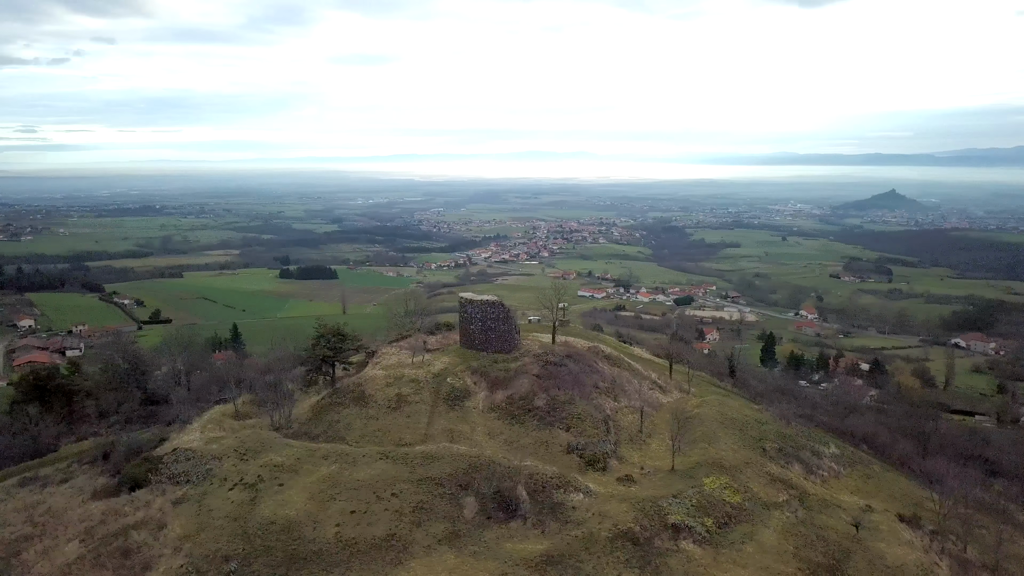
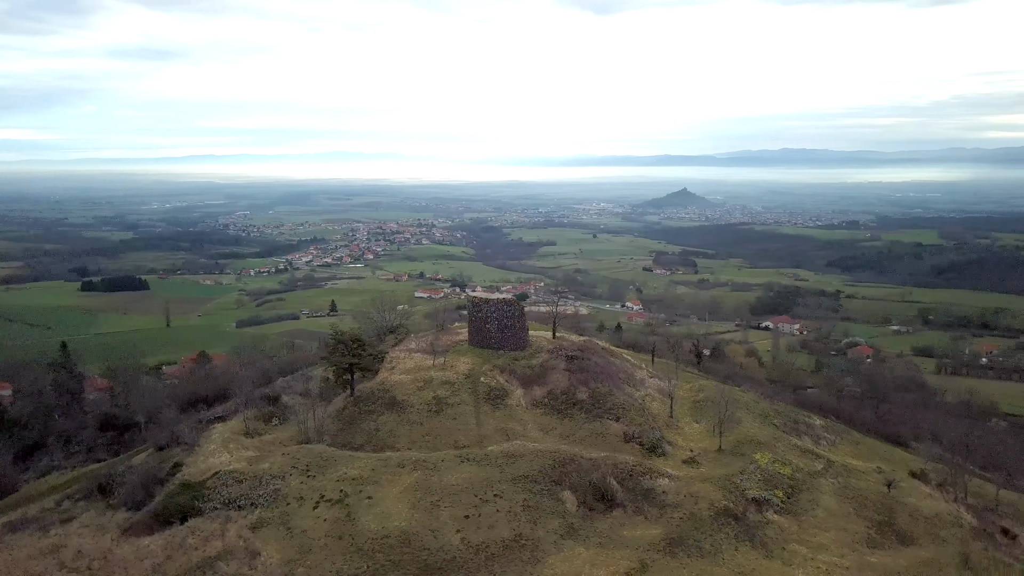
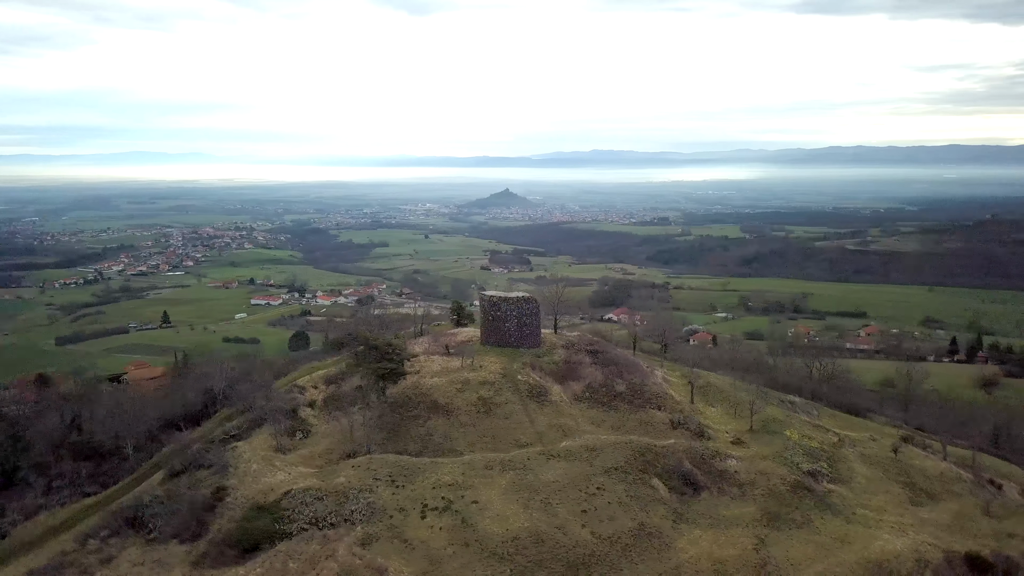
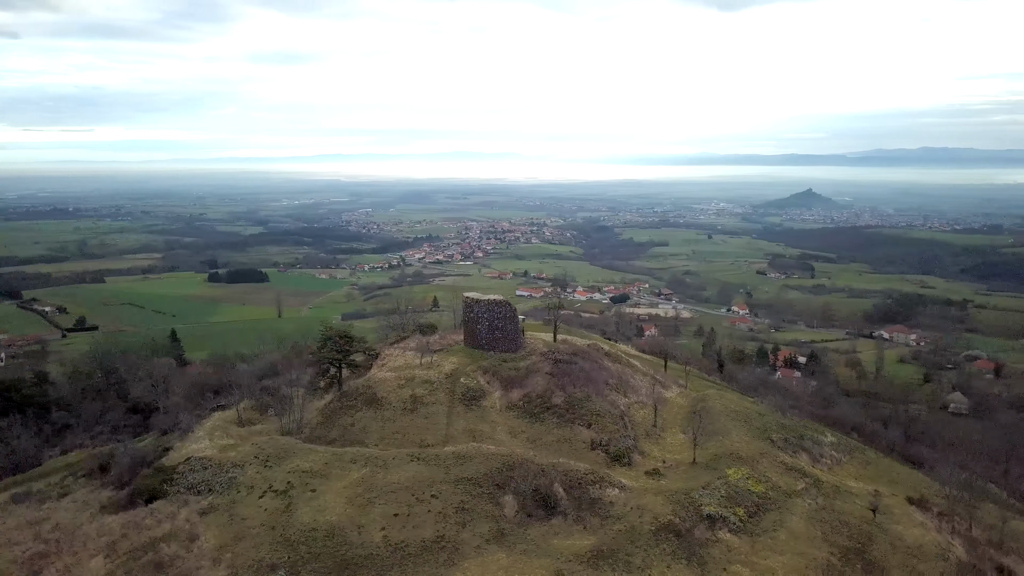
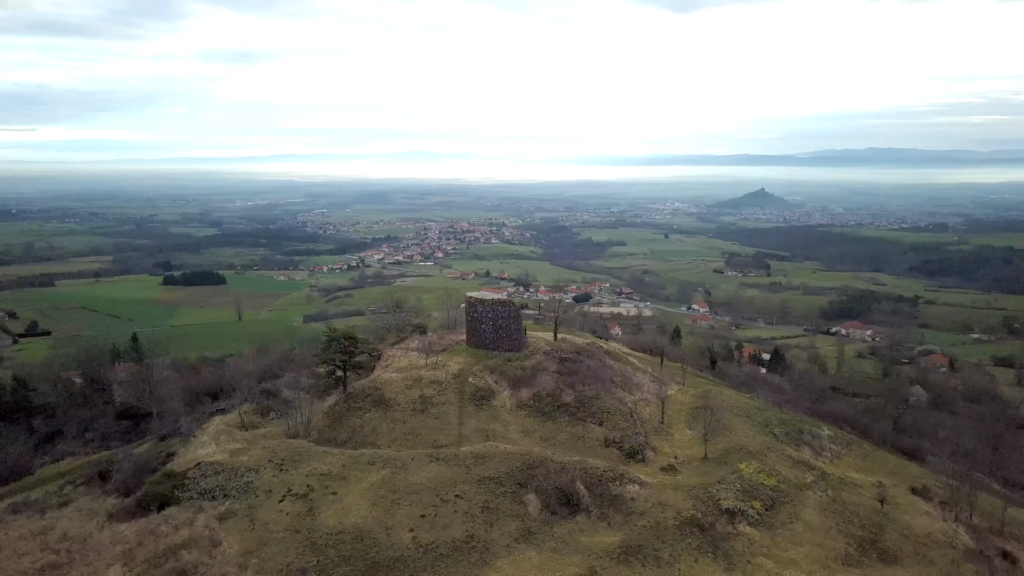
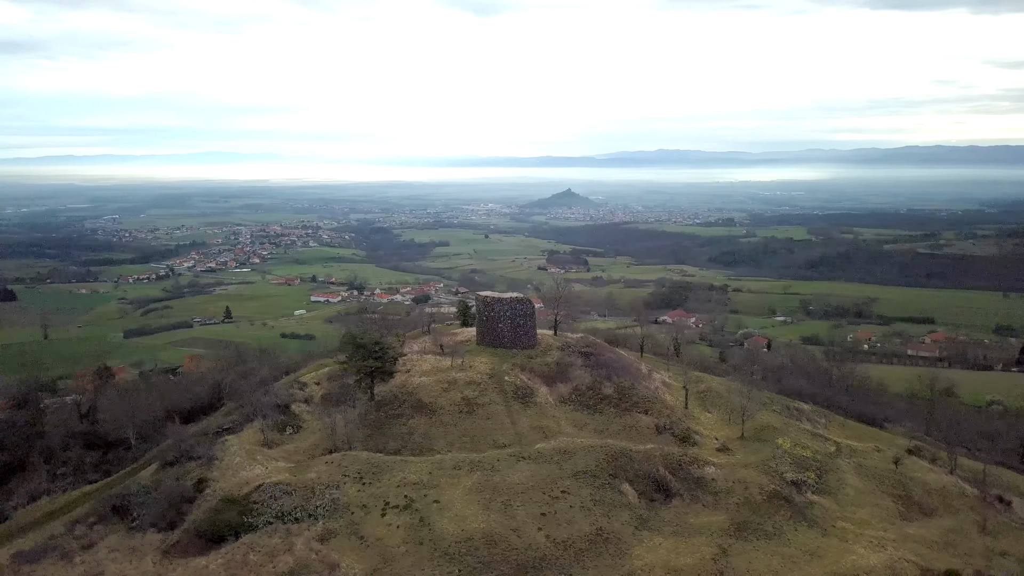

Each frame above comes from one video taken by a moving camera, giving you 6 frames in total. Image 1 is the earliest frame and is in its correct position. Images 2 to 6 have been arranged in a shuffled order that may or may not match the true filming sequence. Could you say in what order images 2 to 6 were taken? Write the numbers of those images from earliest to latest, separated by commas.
4, 5, 2, 6, 3
